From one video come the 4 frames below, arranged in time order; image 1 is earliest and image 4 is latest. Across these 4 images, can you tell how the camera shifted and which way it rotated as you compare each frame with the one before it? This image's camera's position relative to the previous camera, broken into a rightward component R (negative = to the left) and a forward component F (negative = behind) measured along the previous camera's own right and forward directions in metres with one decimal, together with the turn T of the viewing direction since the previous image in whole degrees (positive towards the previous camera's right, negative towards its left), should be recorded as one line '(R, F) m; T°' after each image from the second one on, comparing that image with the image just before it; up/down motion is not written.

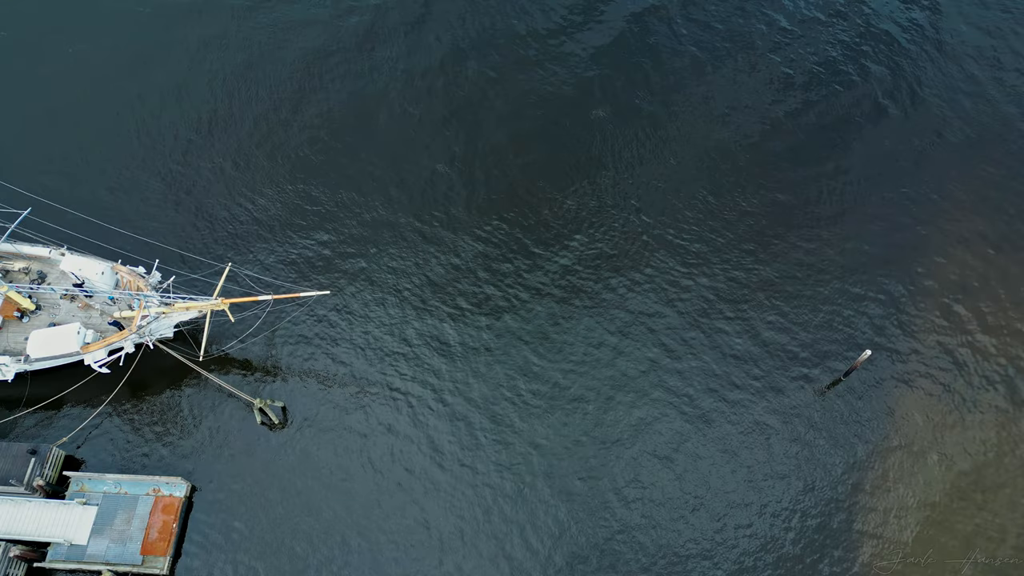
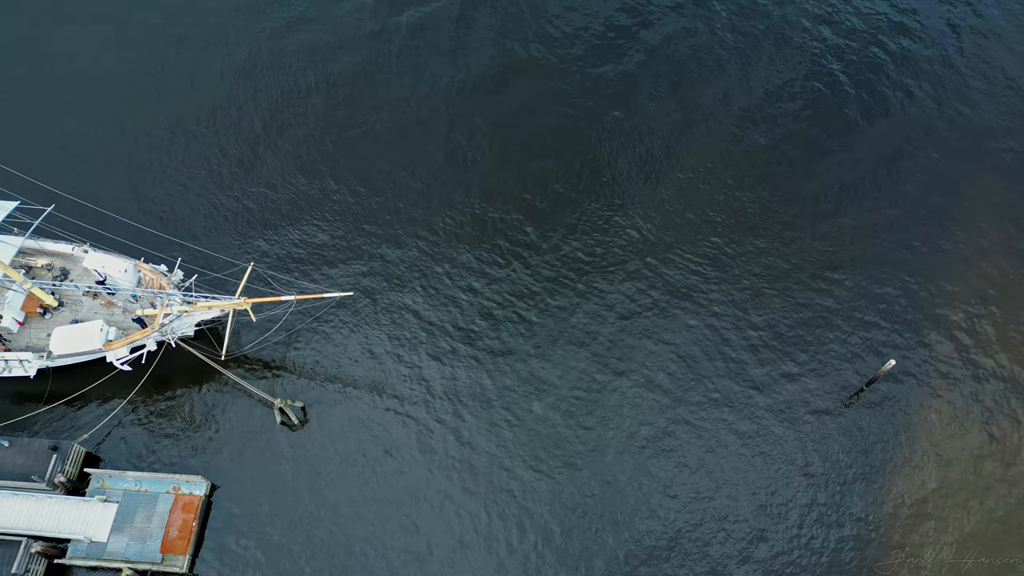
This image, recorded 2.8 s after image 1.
(-2.7, 0.0) m; 0°
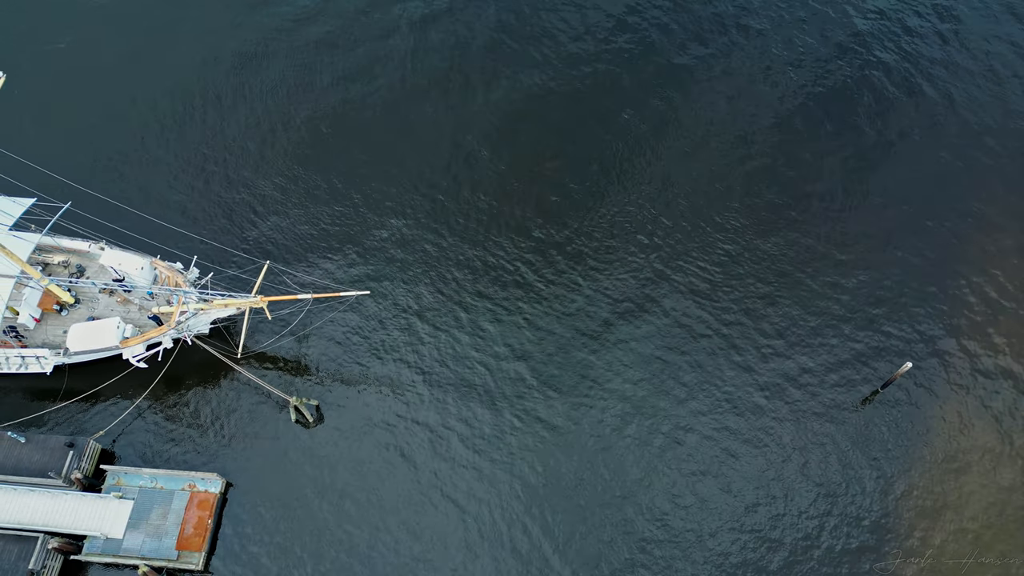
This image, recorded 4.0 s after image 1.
(-2.1, -0.2) m; 0°
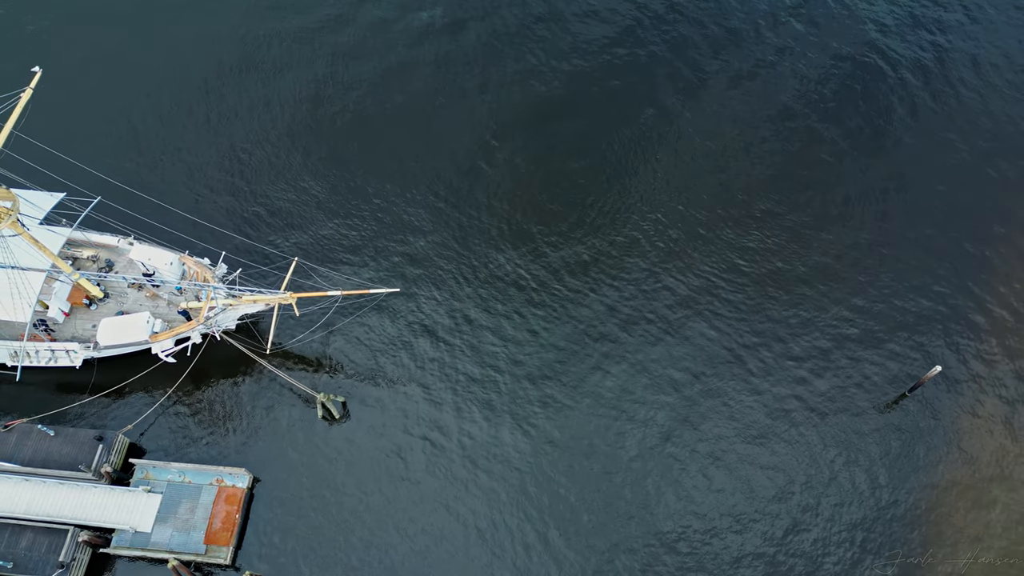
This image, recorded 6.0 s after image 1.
(-3.9, -0.3) m; 0°
